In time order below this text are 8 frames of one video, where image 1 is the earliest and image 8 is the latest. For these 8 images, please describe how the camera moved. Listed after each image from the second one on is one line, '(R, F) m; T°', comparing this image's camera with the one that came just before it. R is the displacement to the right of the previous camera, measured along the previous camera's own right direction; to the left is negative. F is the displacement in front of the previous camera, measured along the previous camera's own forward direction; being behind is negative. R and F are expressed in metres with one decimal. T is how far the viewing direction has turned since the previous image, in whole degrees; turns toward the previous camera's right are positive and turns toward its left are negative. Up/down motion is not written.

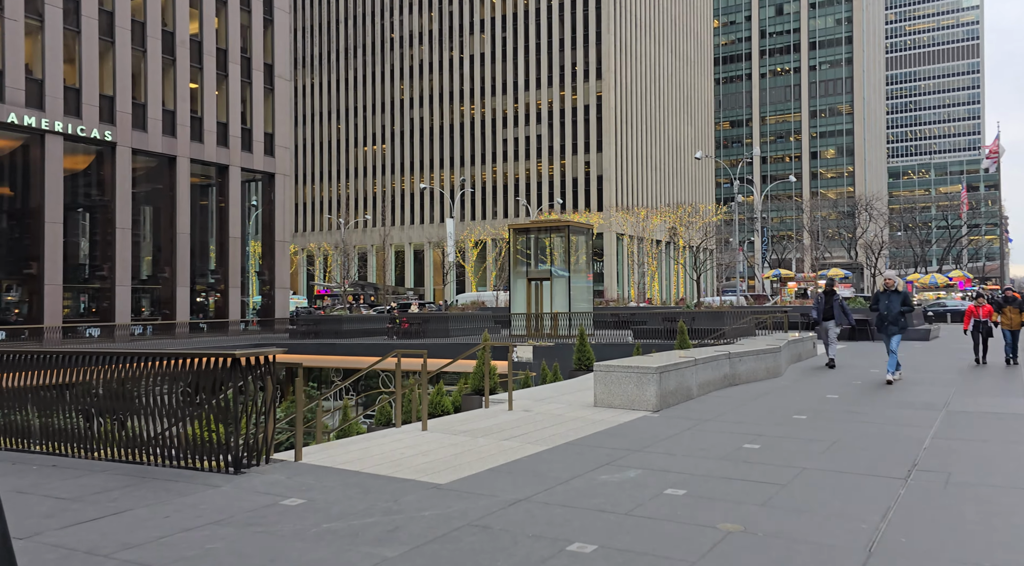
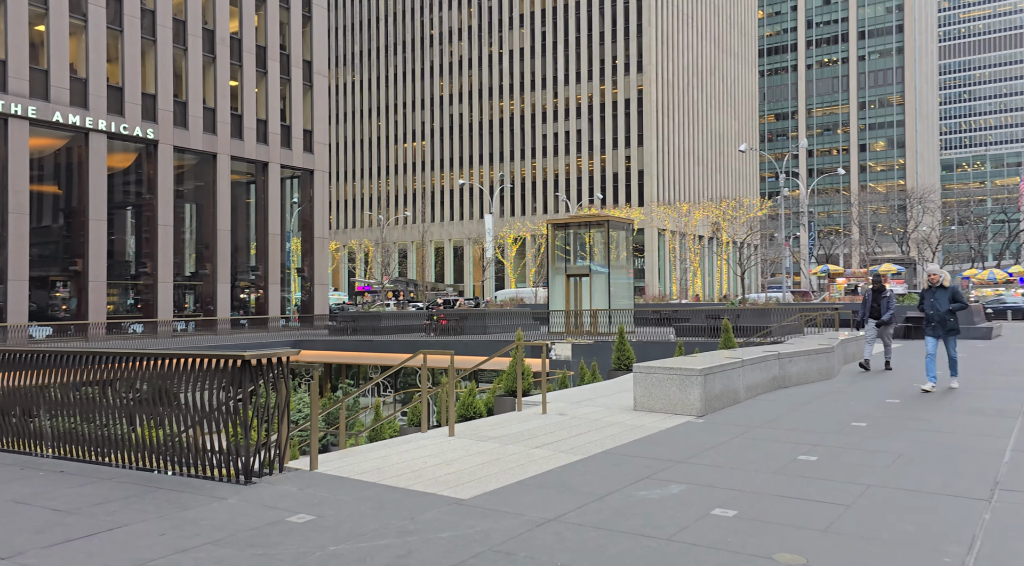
(+0.1, +0.7) m; -3°
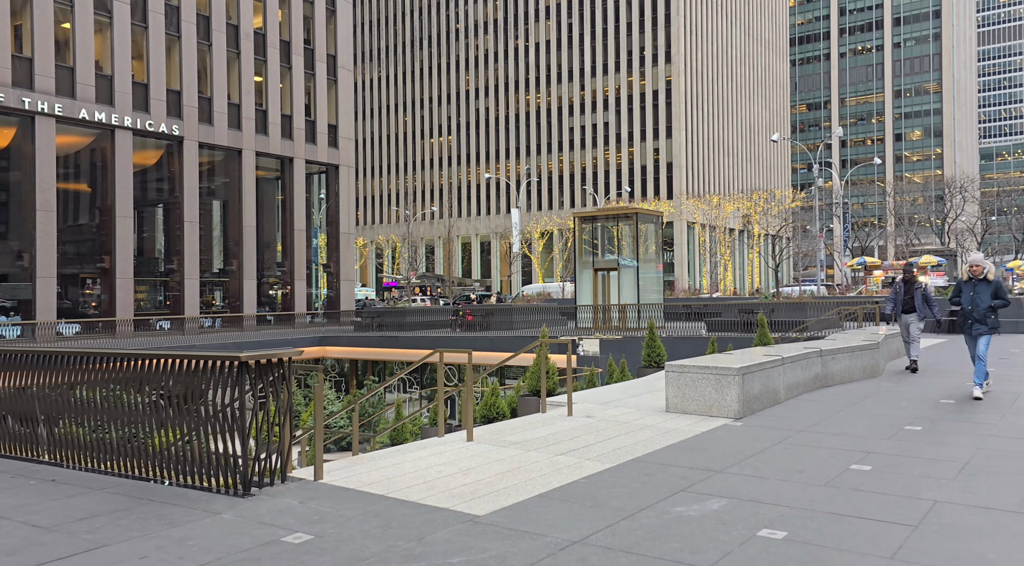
(+0.1, +0.7) m; -2°
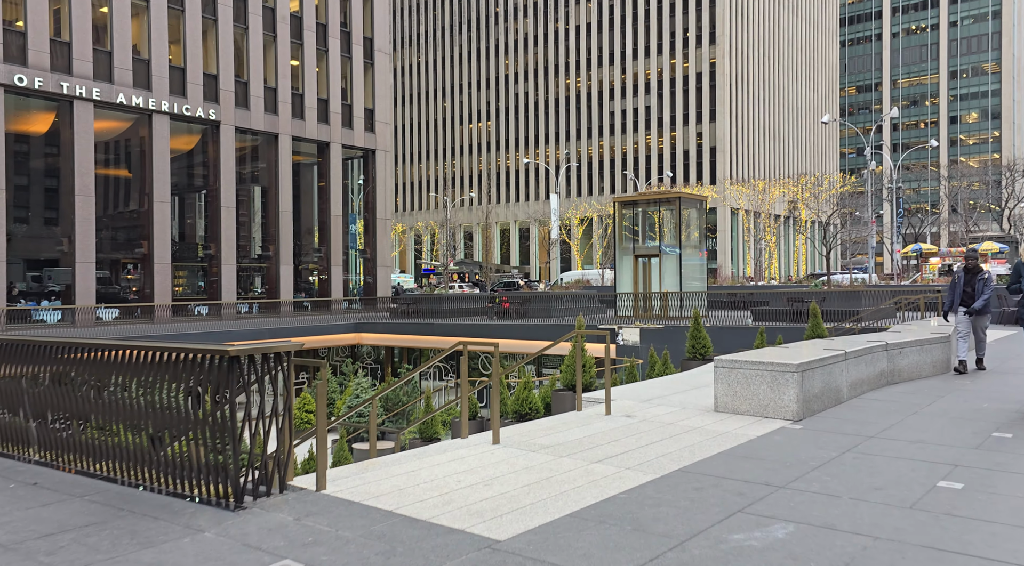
(+0.1, +1.0) m; -3°
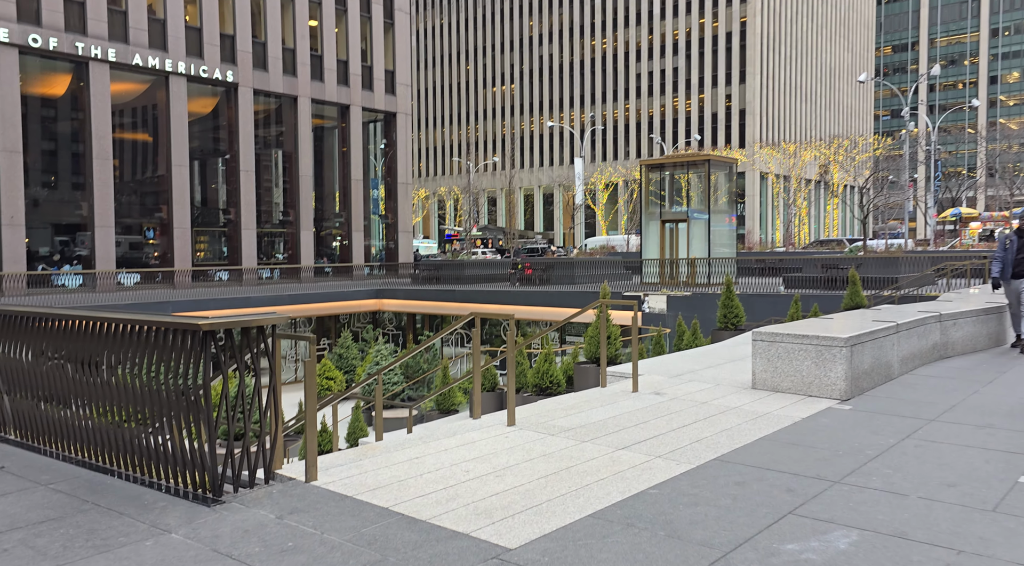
(+0.1, +0.9) m; -2°
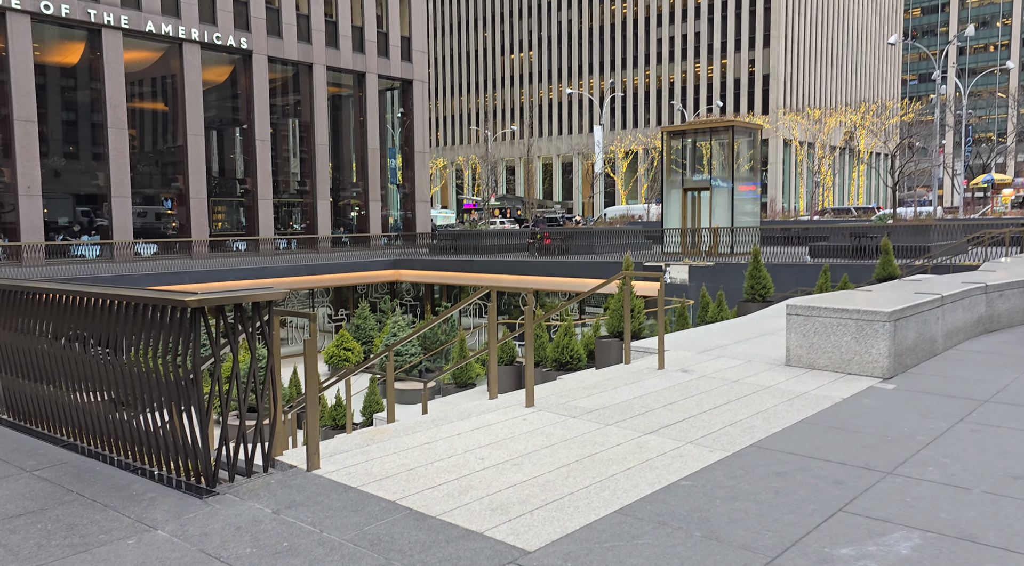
(0.0, +0.5) m; -1°
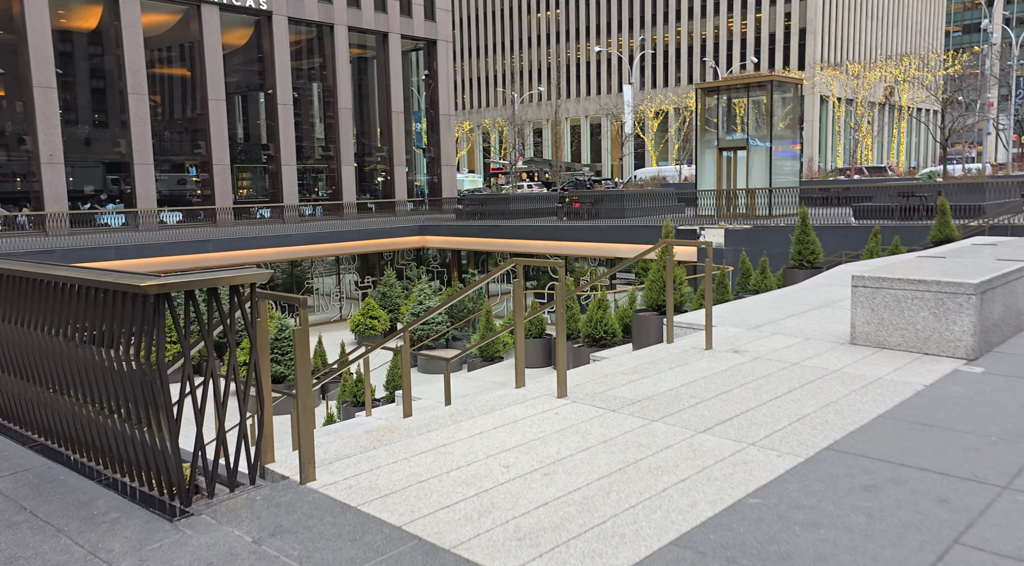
(0.0, +0.9) m; -2°
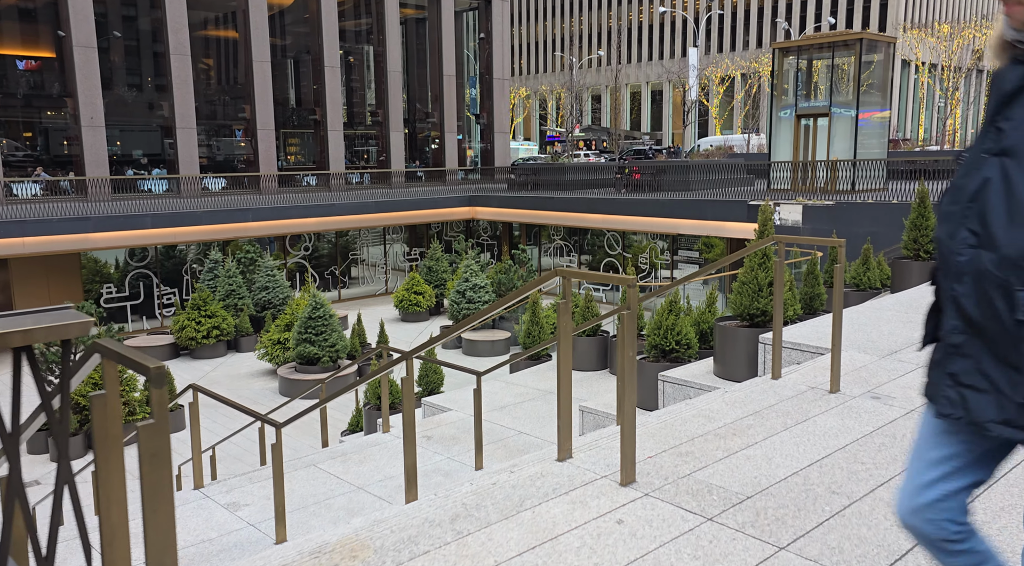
(+0.1, +2.2) m; -4°
